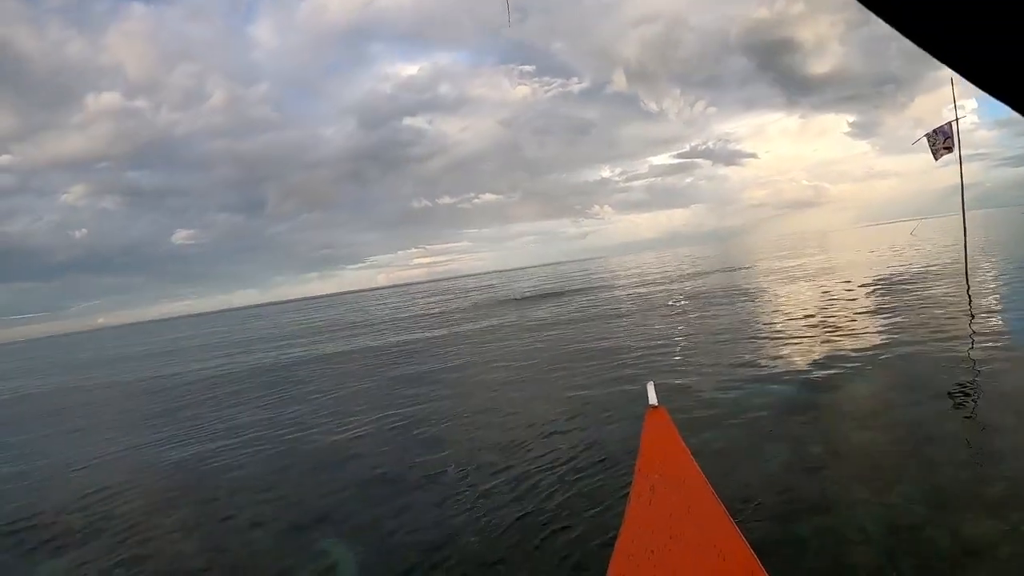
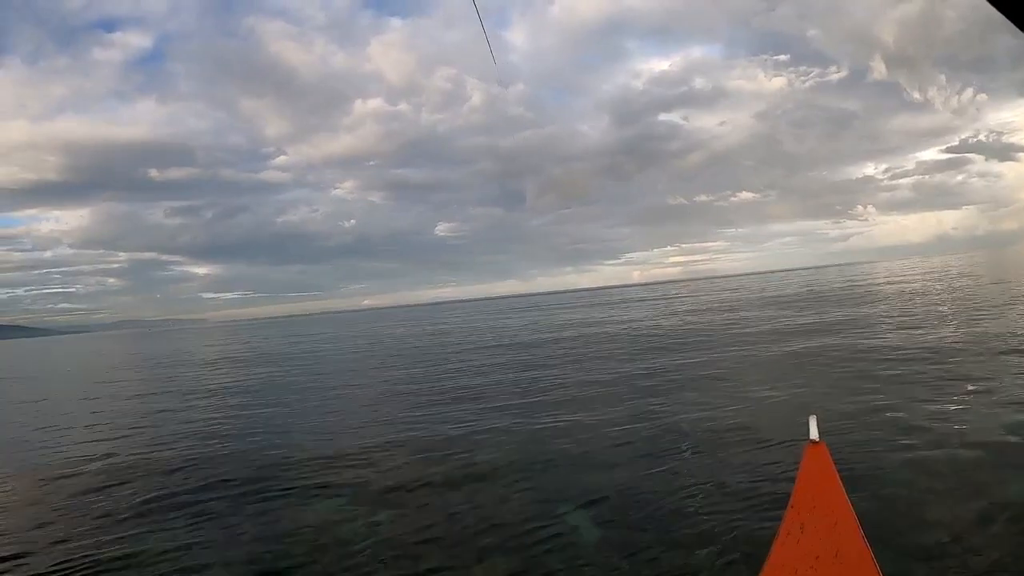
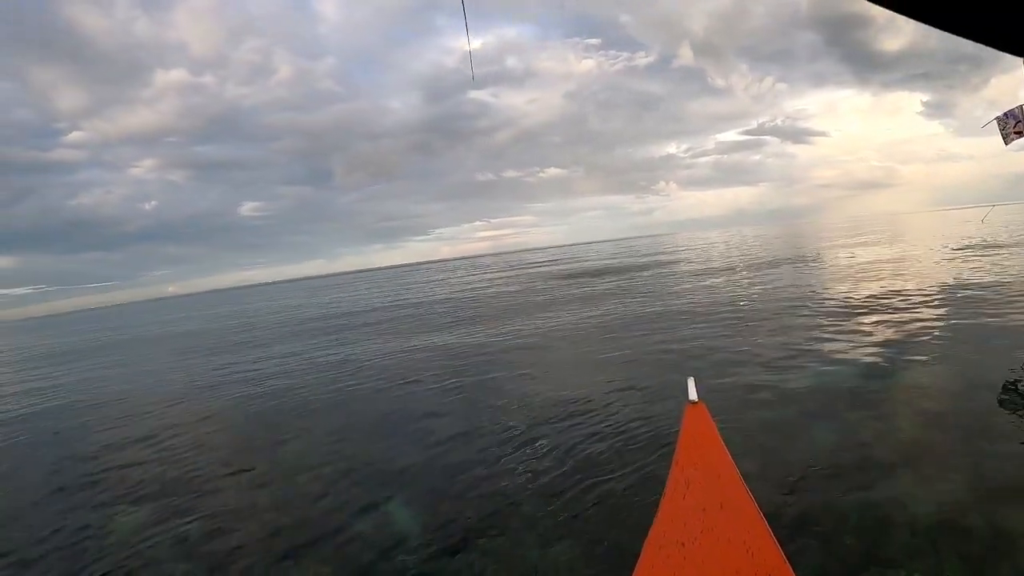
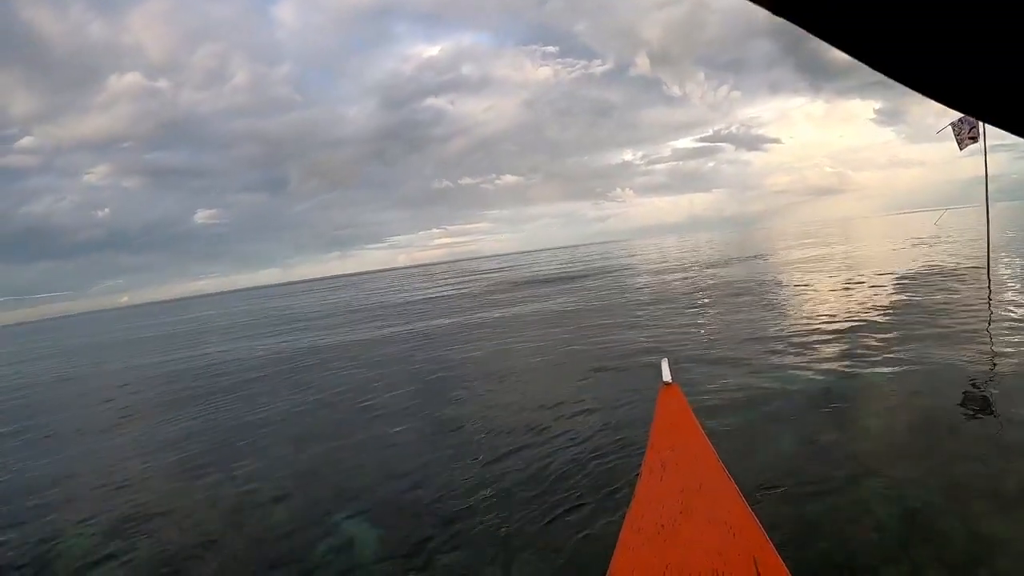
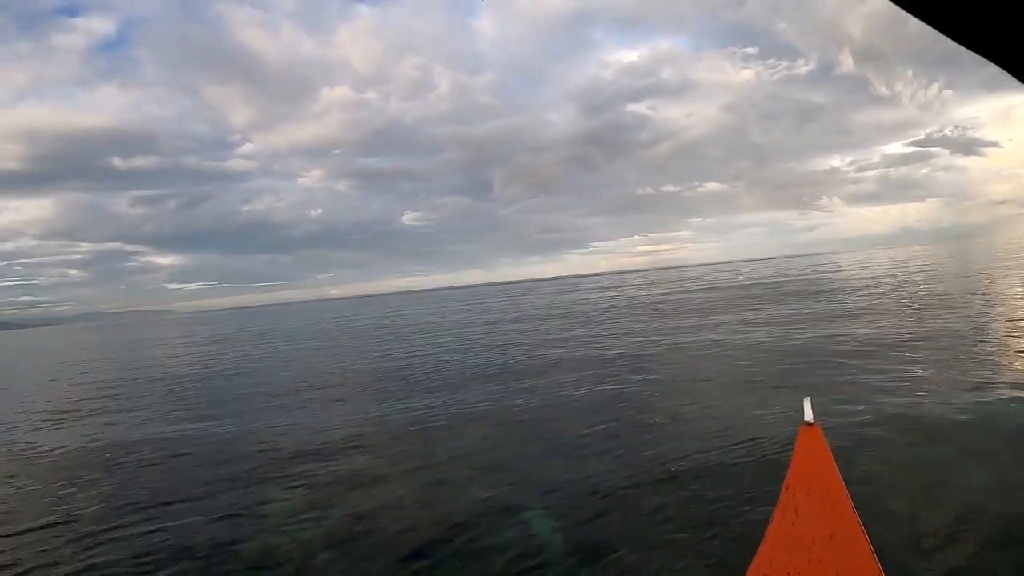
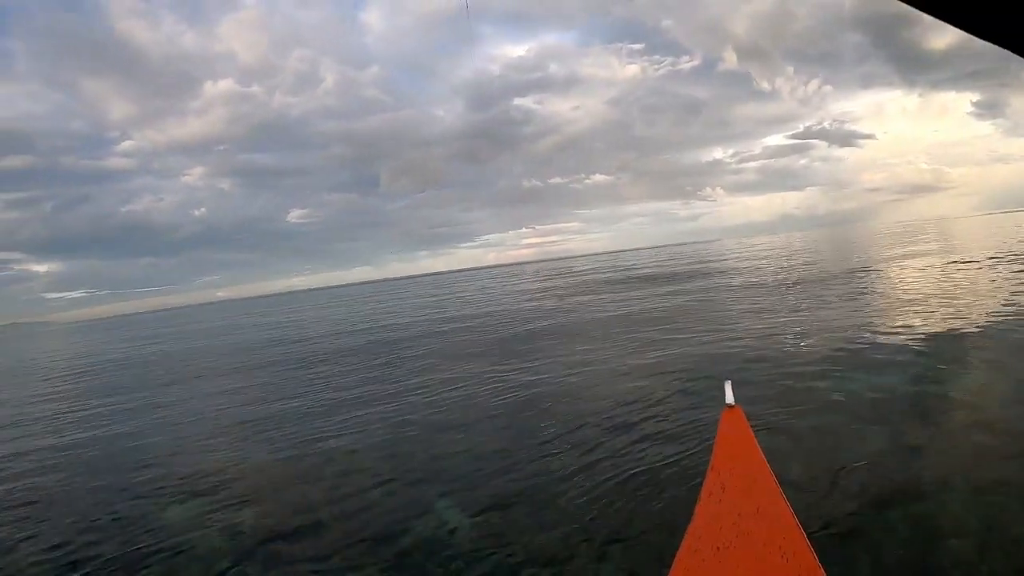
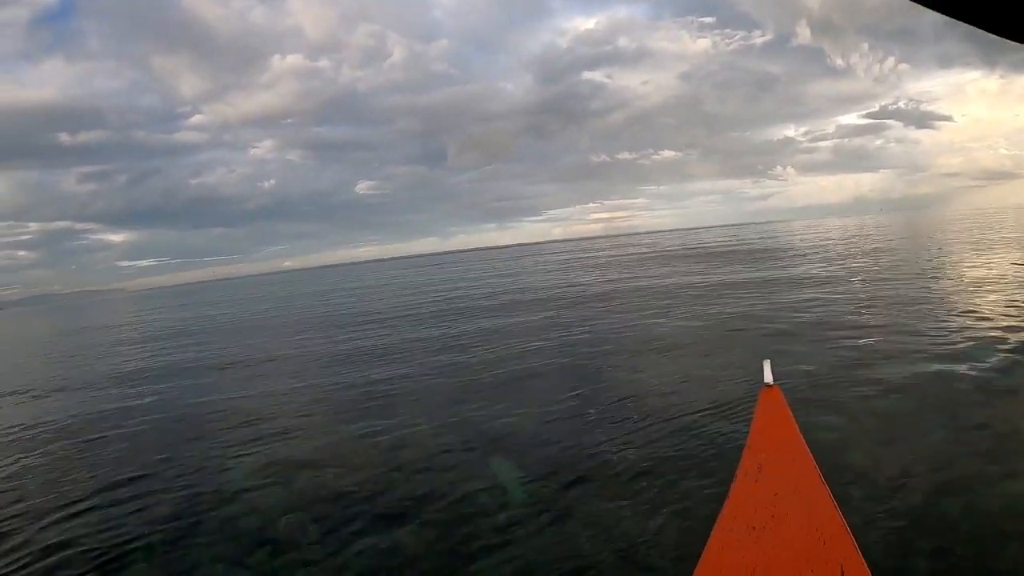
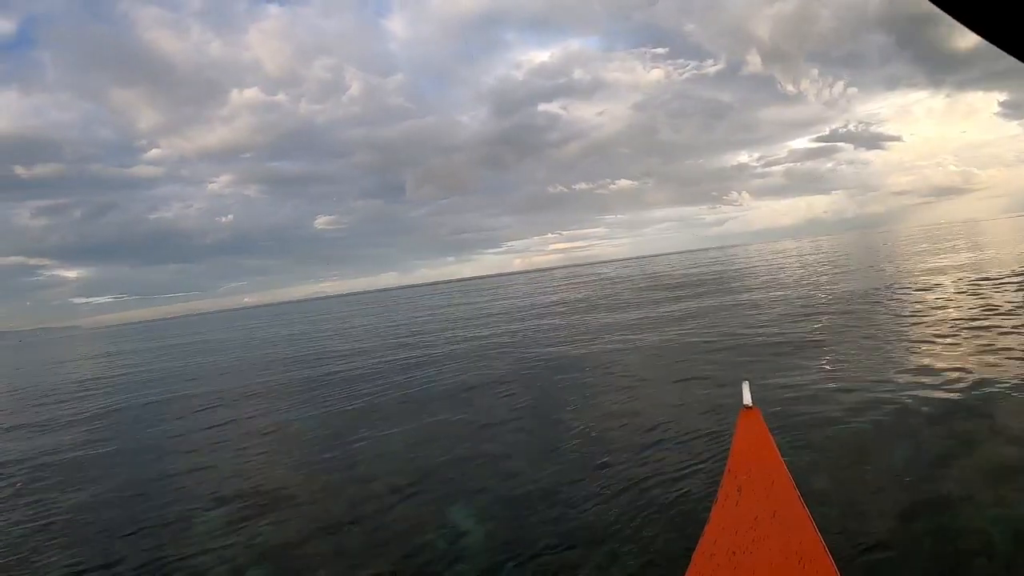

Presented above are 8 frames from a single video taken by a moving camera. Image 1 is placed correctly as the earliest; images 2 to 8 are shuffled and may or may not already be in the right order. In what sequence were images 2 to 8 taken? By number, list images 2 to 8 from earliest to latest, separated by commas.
4, 3, 6, 8, 7, 5, 2
